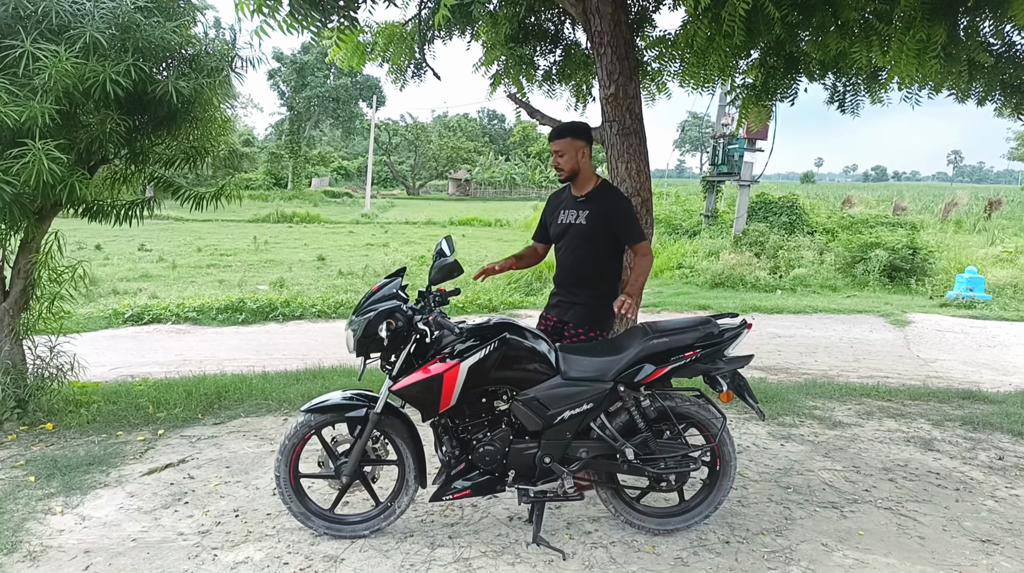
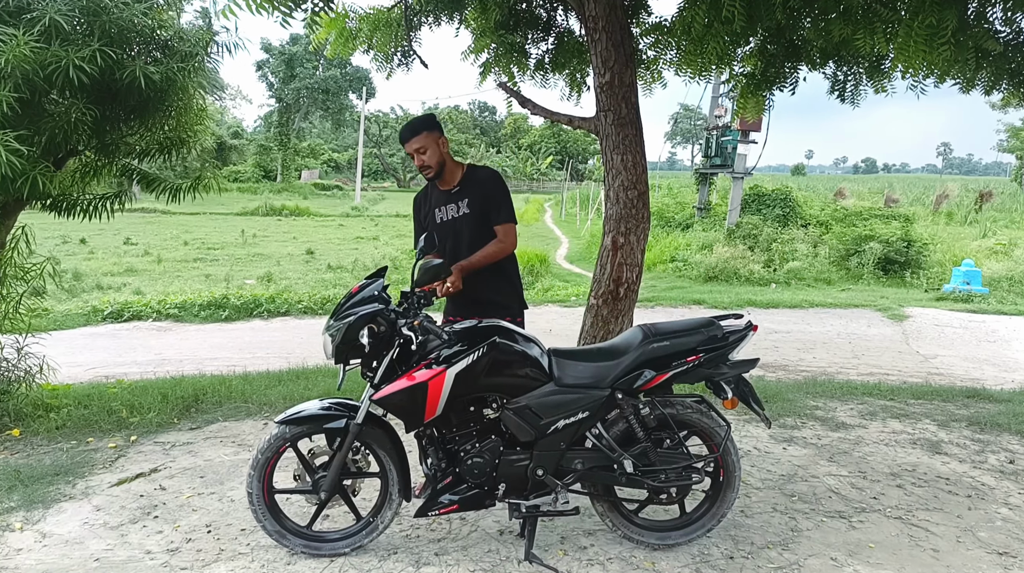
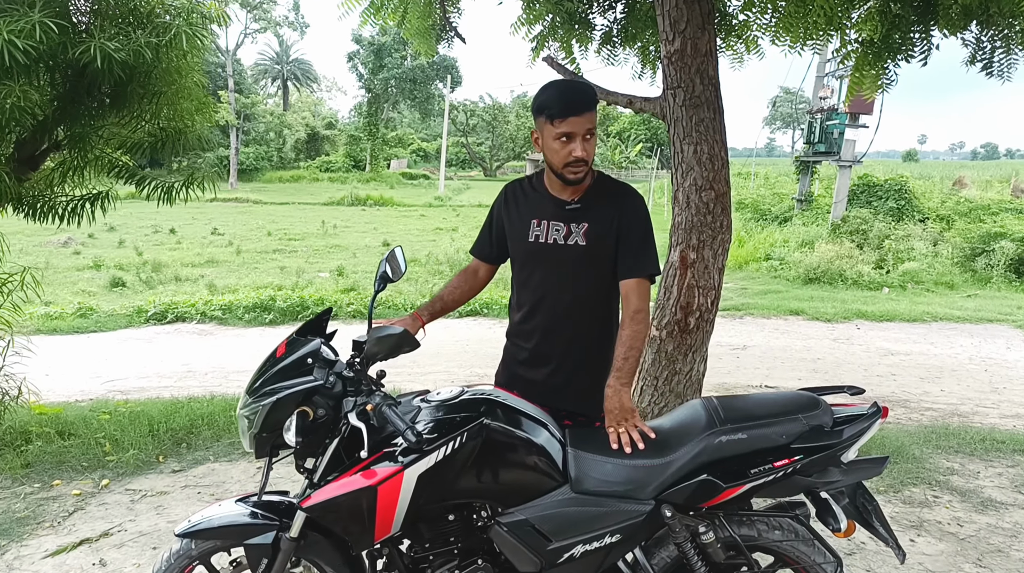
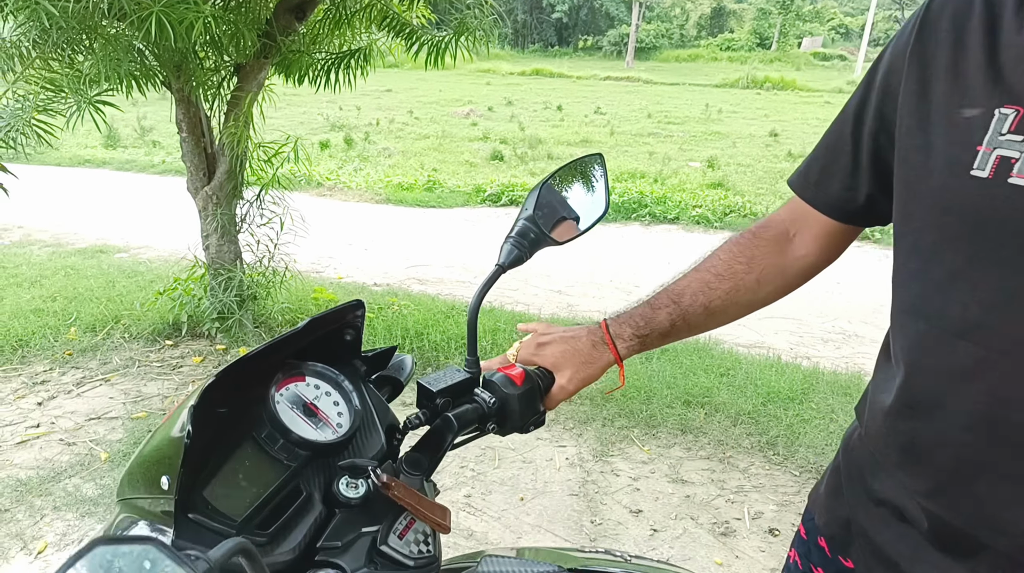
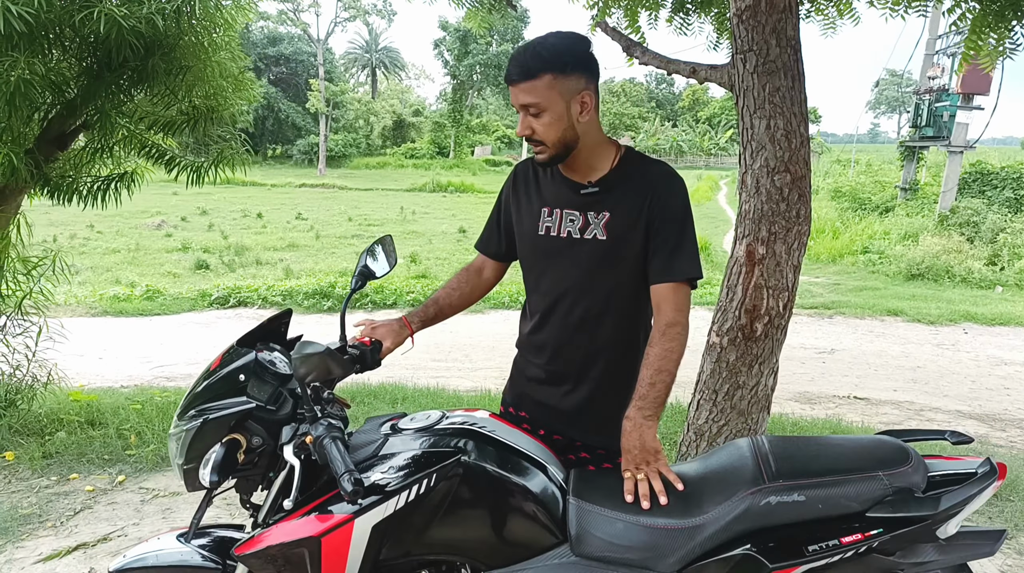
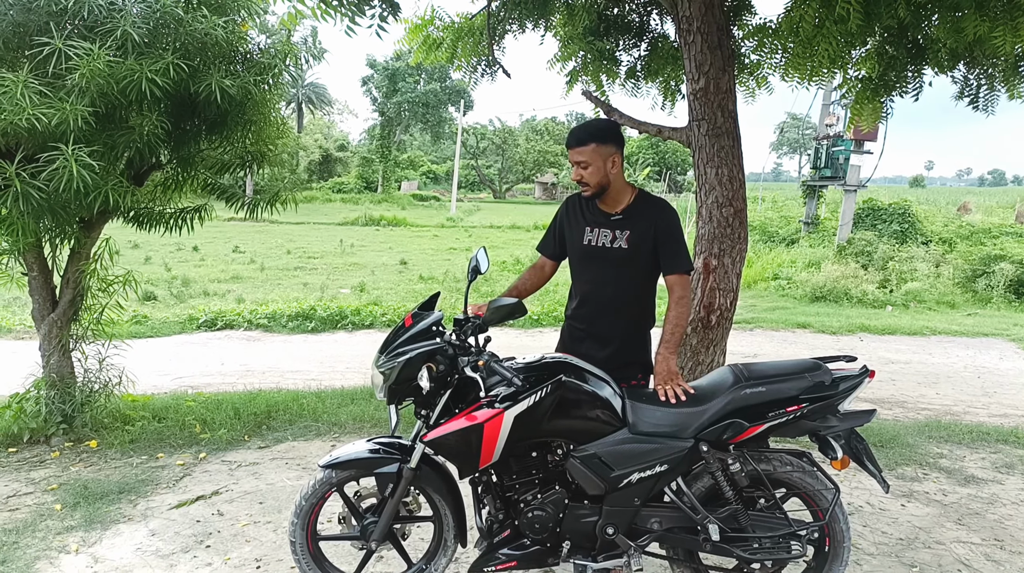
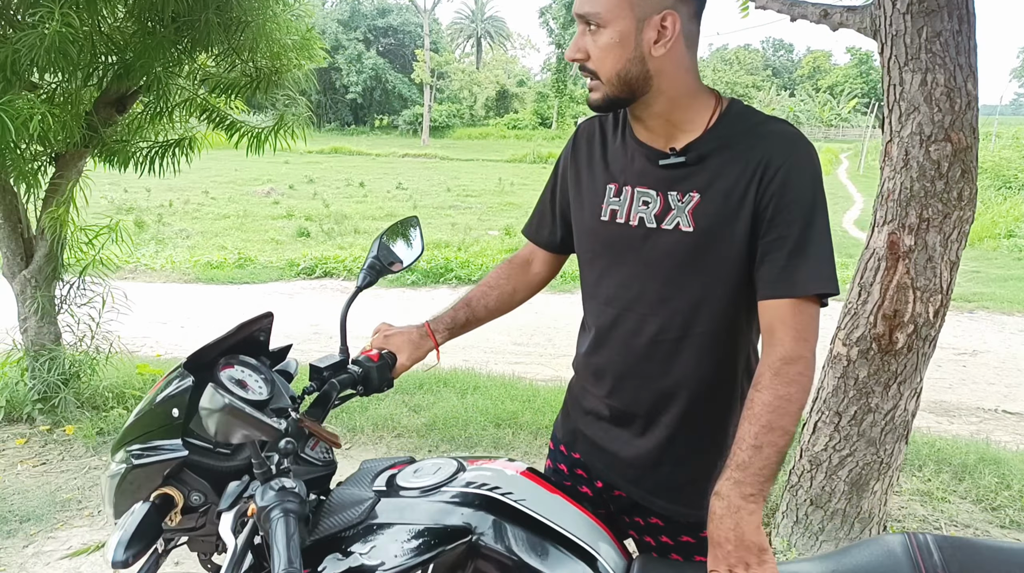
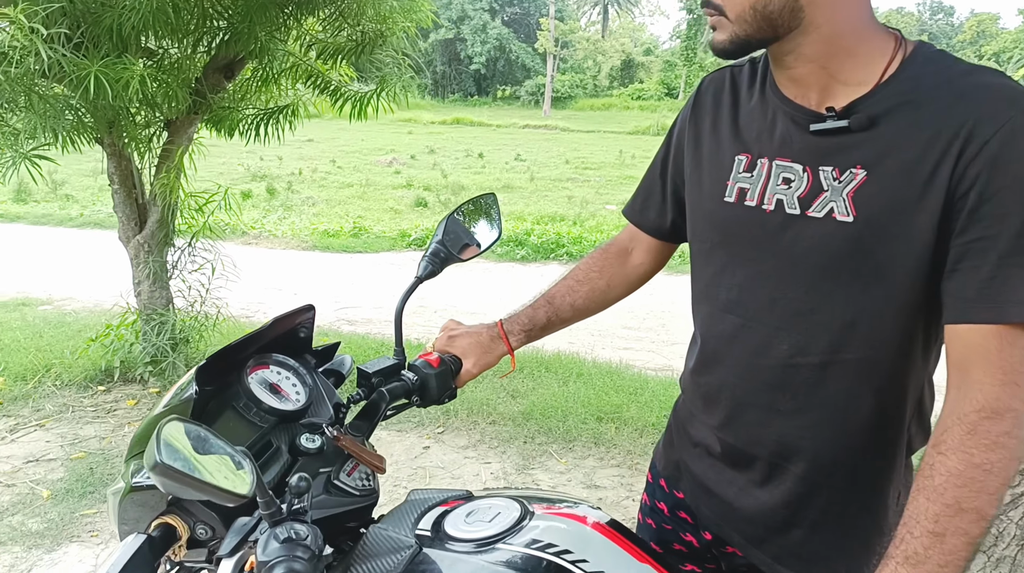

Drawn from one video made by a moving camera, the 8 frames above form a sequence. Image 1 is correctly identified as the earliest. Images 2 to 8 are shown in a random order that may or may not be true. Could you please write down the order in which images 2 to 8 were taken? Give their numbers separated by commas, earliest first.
2, 6, 3, 5, 7, 8, 4
